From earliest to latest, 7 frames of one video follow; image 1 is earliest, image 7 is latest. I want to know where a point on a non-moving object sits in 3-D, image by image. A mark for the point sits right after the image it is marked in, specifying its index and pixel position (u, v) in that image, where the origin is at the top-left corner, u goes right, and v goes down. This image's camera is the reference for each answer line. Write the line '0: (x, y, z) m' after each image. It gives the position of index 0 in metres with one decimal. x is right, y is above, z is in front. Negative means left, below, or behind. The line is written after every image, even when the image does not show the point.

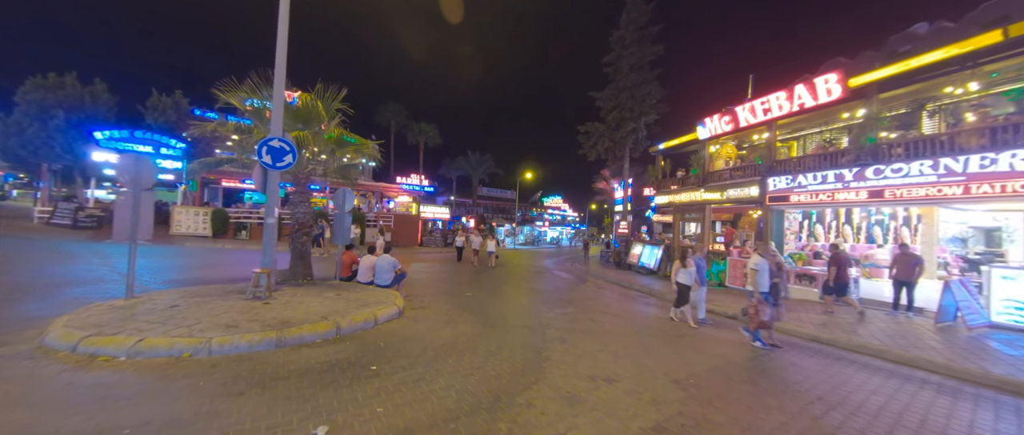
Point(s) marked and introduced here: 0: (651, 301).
0: (+4.7, -2.9, +11.5) m
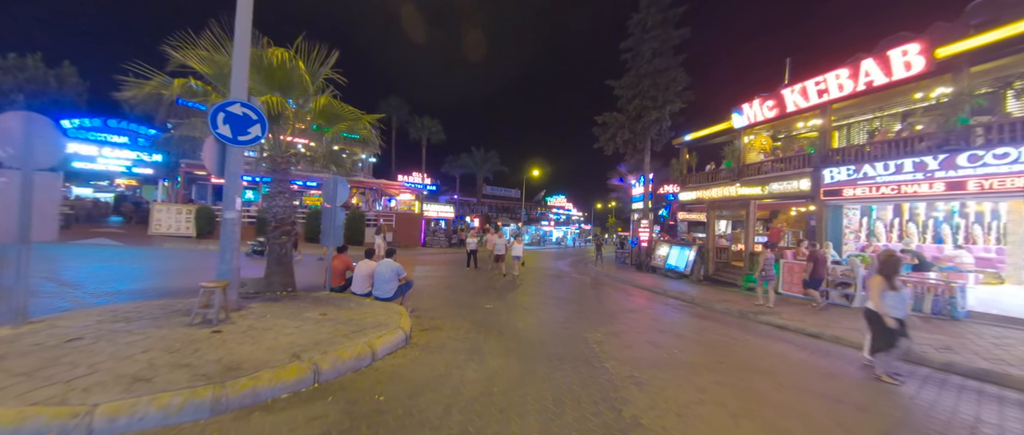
0: (+5.5, -2.8, +9.7) m
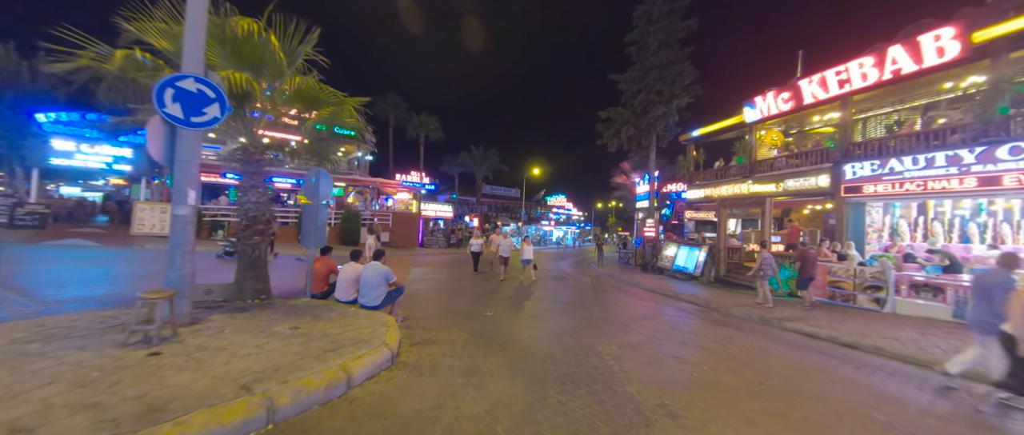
0: (+5.5, -2.7, +8.9) m
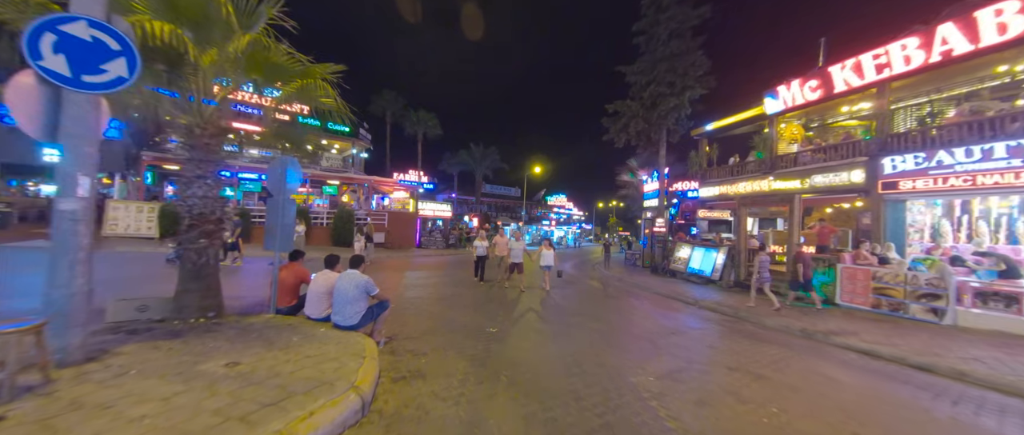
0: (+5.7, -2.7, +7.8) m
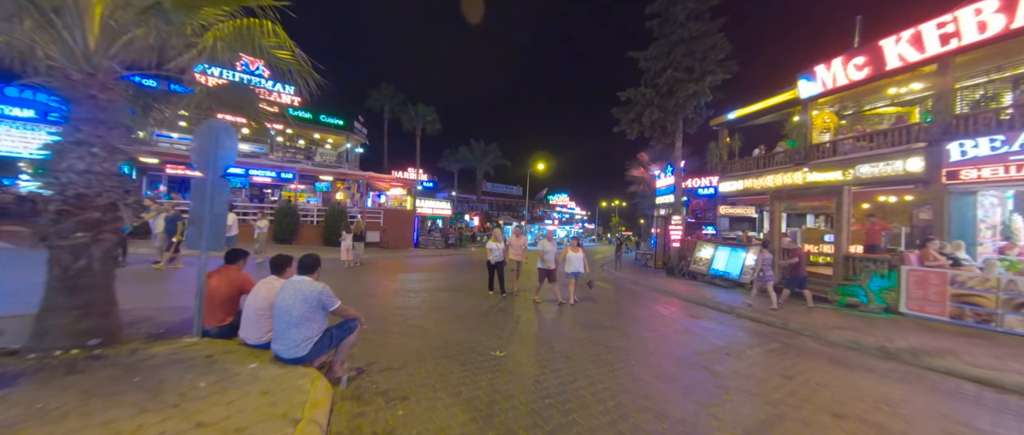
0: (+5.9, -2.5, +6.3) m
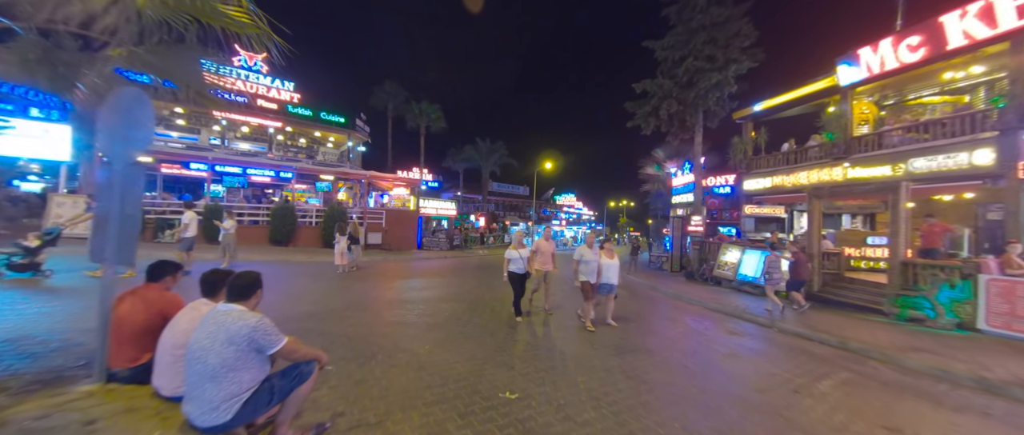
0: (+6.0, -2.5, +5.1) m
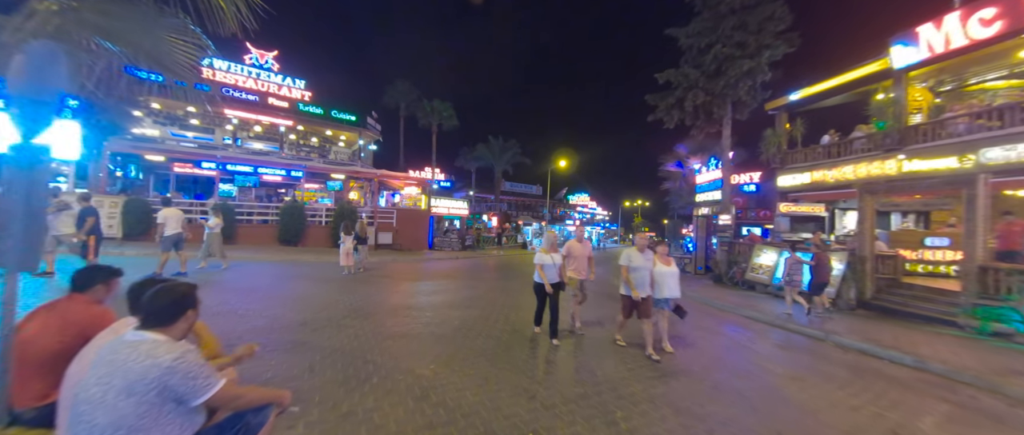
0: (+6.3, -2.5, +4.1) m
